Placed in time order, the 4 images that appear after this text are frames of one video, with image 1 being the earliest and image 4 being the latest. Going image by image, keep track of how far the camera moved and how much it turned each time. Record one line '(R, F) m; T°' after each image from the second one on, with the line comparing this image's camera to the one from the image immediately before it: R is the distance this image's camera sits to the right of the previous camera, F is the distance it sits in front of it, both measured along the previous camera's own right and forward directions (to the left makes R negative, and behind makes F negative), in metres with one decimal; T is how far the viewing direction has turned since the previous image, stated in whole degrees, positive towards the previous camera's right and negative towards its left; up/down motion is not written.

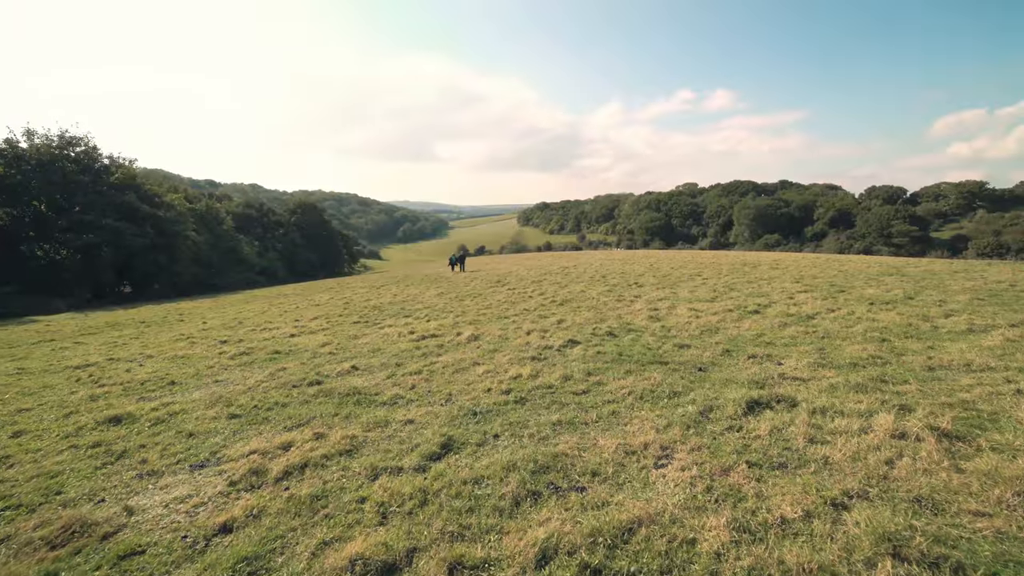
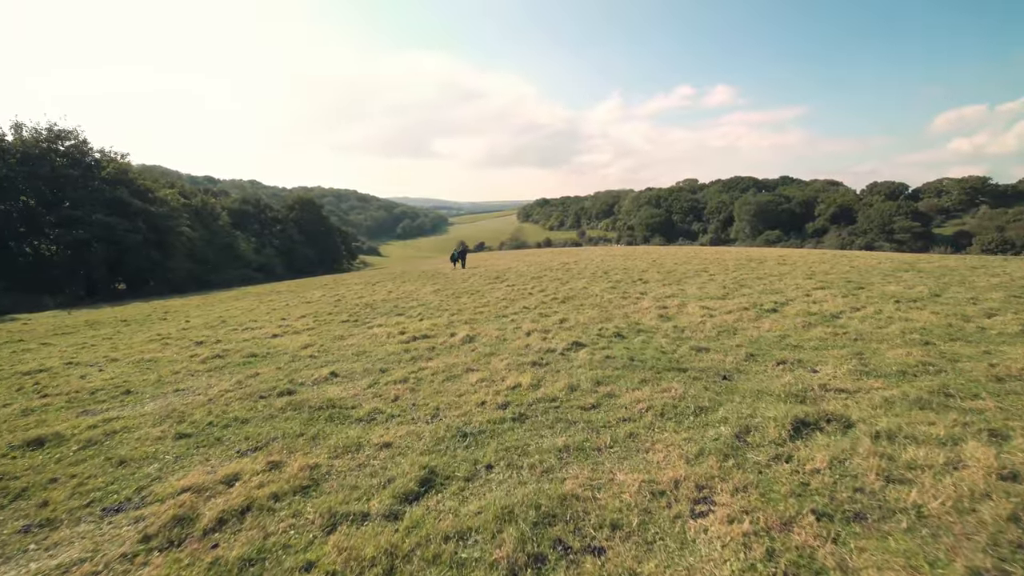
(0.0, +1.0) m; 0°
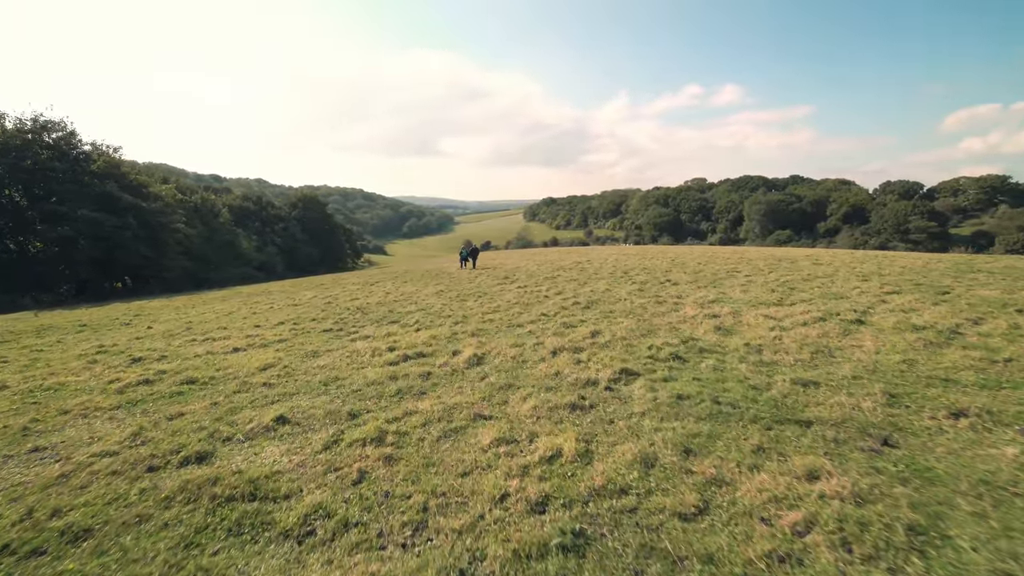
(-0.3, +2.8) m; -1°
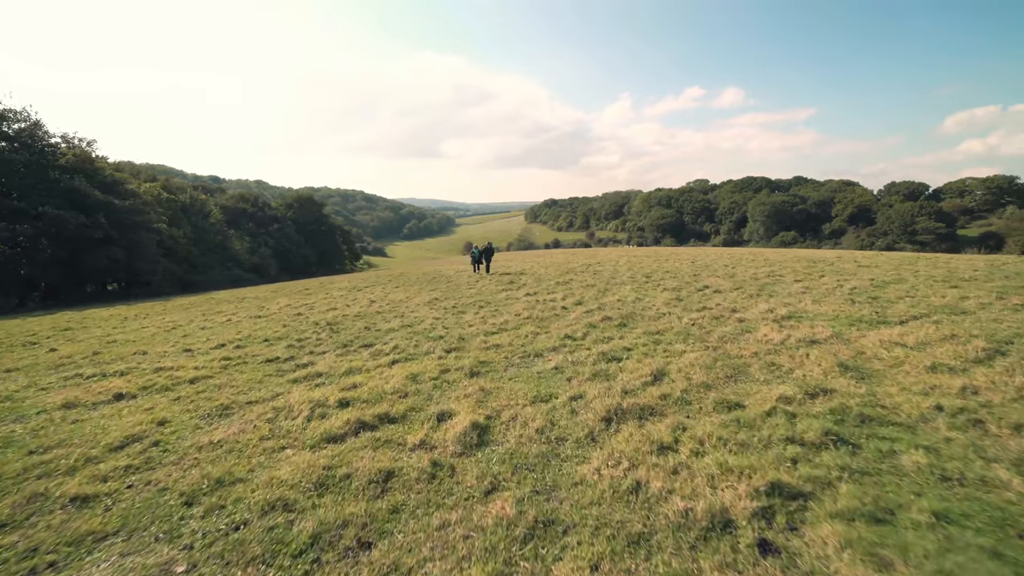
(-0.3, +3.8) m; 0°
